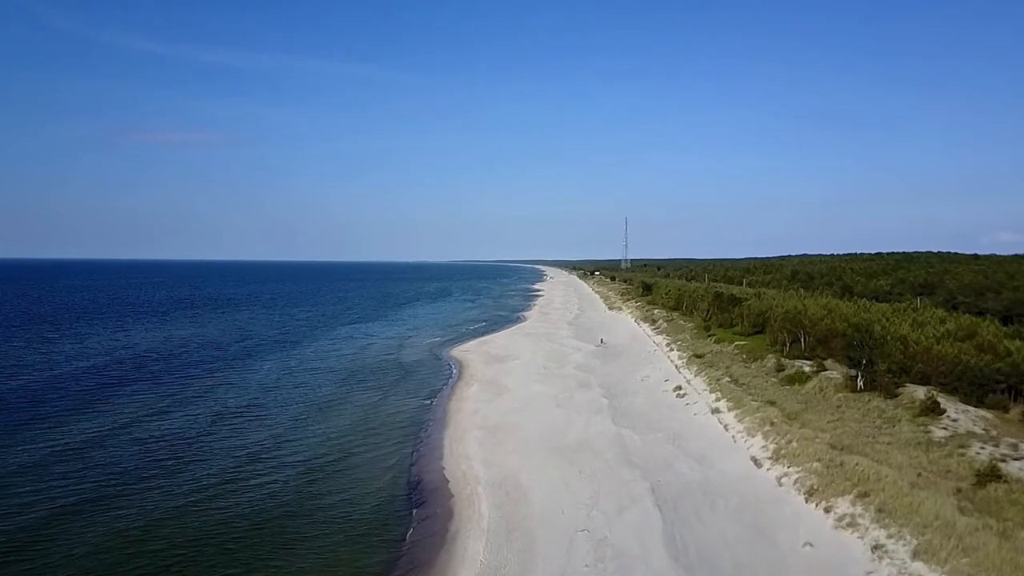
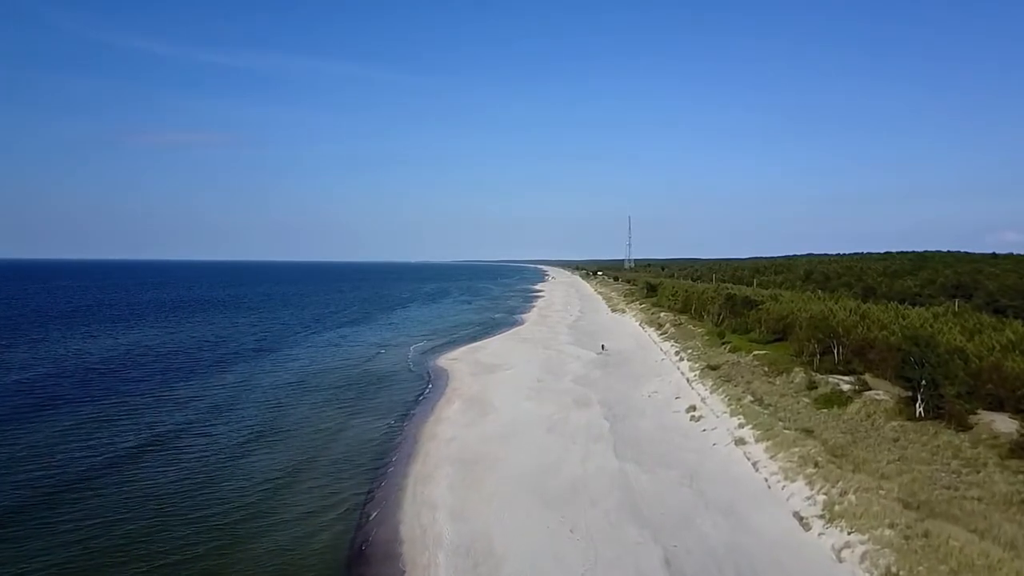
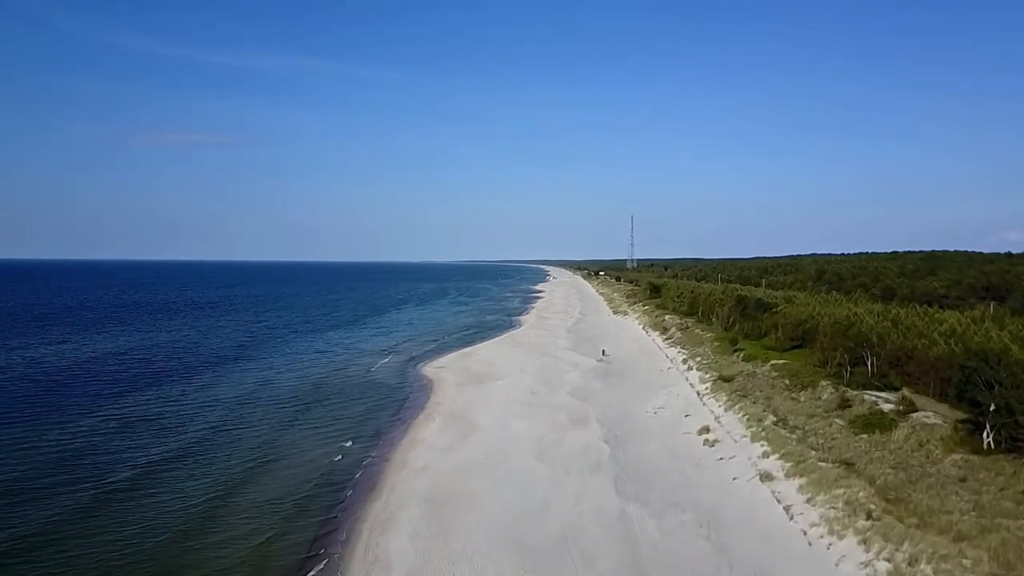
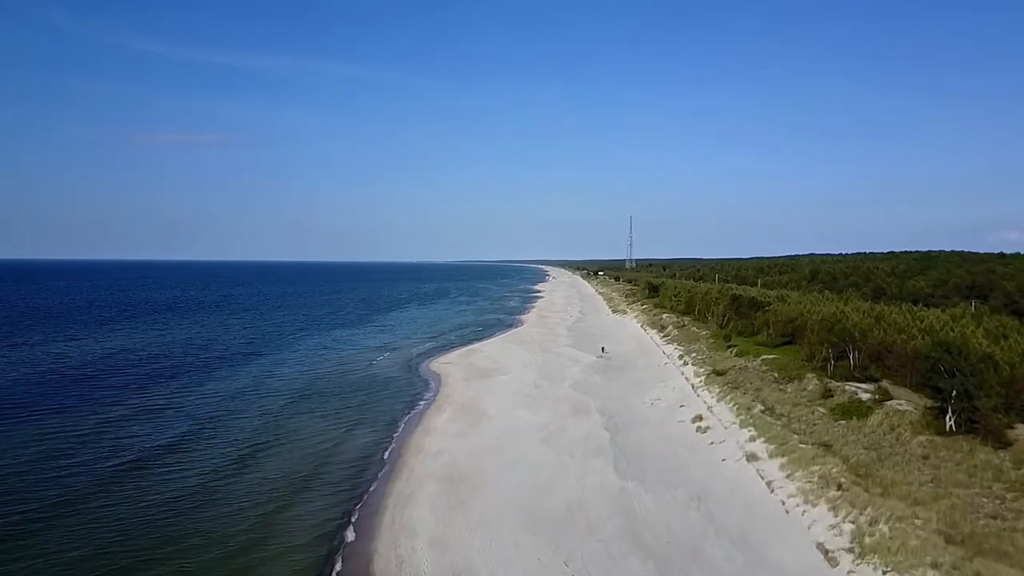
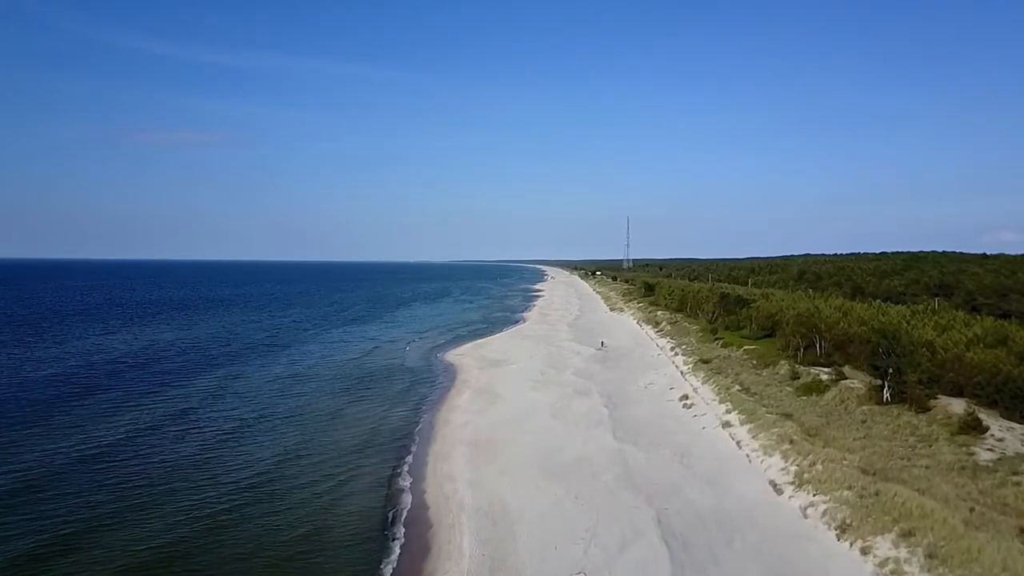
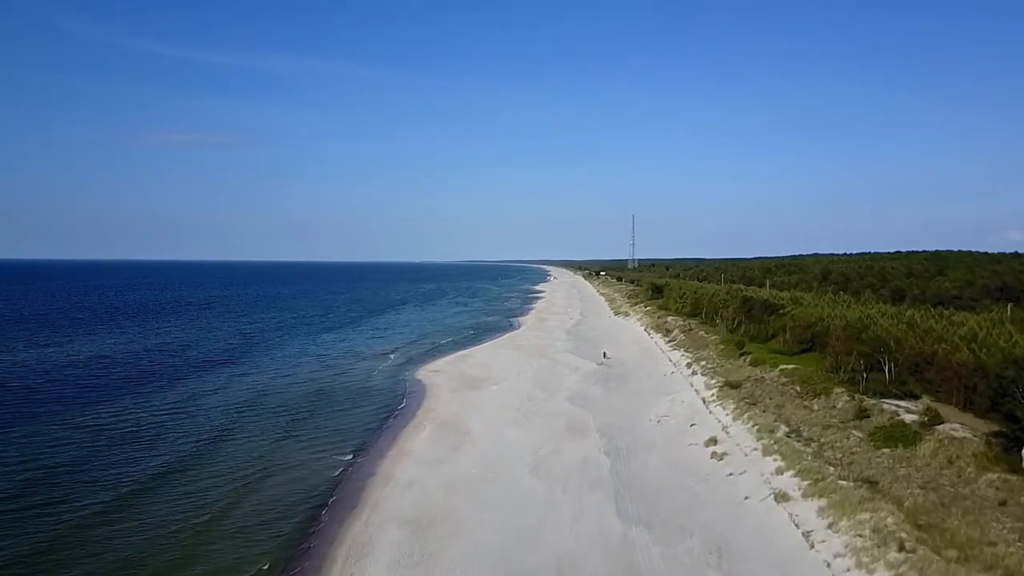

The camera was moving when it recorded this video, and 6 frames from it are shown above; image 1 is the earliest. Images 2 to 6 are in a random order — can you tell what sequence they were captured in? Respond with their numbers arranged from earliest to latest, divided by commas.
5, 2, 4, 3, 6
